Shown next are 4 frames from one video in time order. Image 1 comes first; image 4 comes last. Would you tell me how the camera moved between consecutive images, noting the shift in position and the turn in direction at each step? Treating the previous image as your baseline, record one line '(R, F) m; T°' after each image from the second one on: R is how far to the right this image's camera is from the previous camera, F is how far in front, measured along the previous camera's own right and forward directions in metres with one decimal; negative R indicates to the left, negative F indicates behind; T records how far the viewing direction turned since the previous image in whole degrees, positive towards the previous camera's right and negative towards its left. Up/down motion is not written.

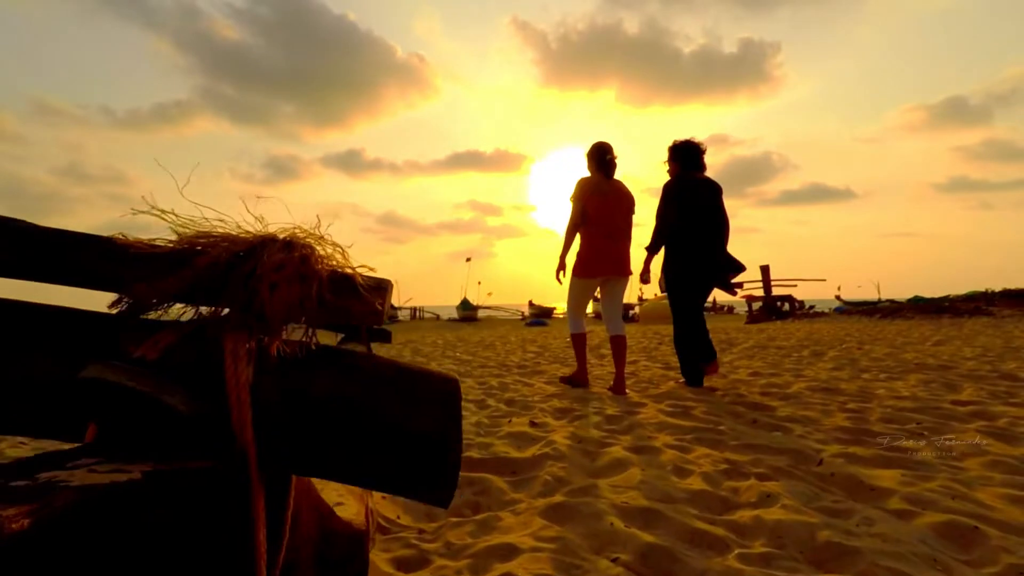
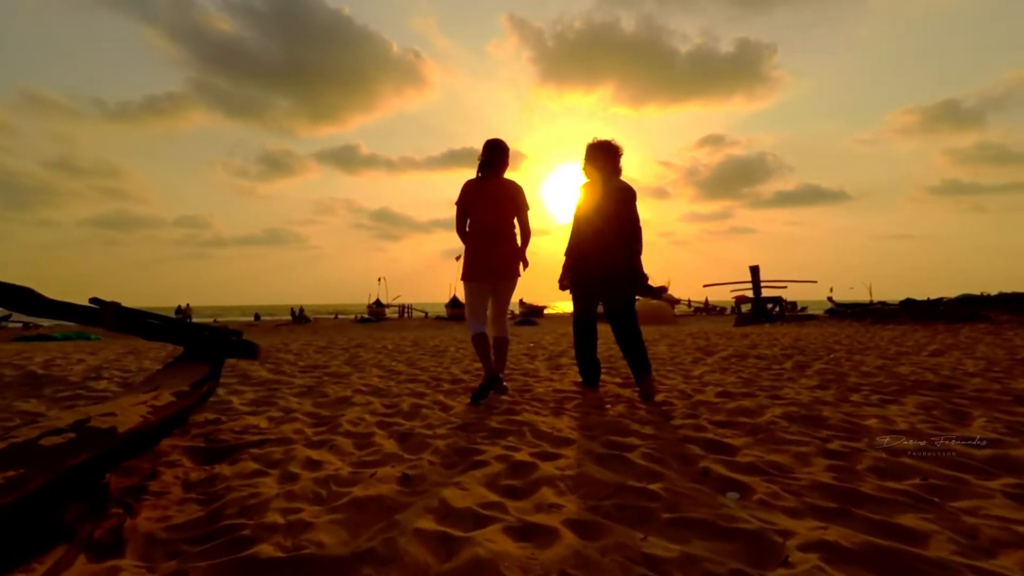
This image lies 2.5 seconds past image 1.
(+0.6, +1.0) m; +1°
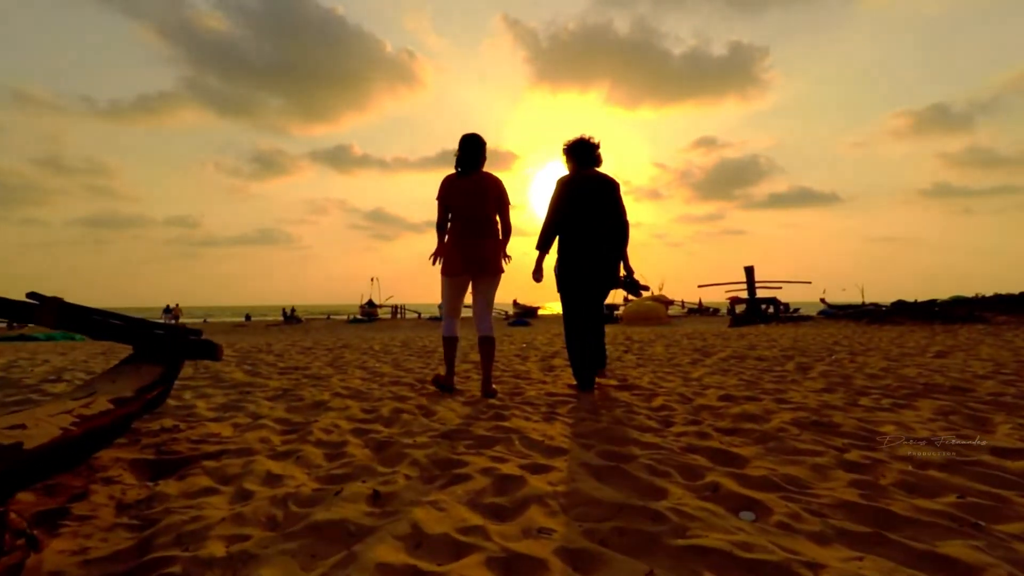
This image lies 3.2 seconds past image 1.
(0.0, +0.3) m; +1°
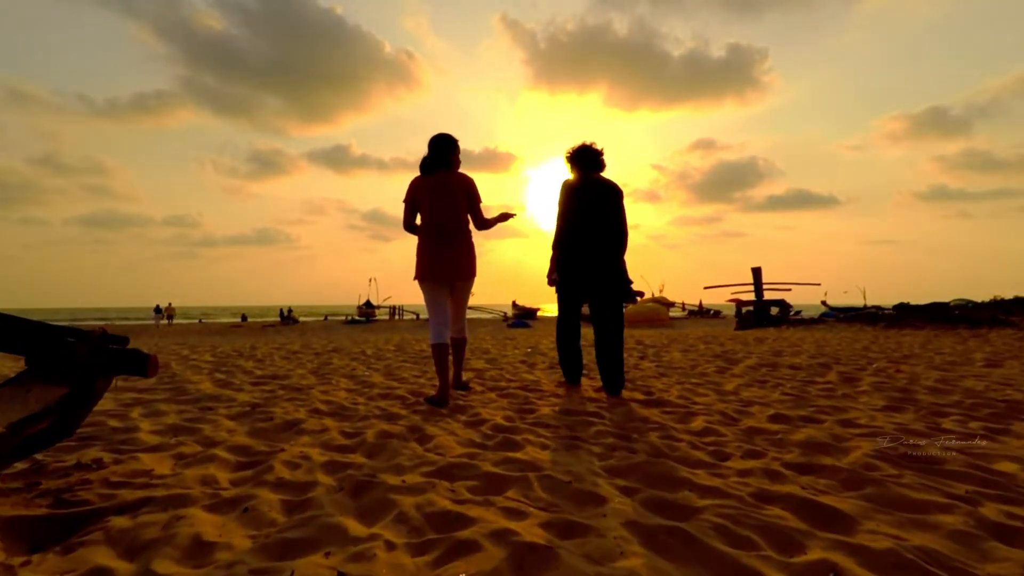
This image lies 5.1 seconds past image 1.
(-0.1, +0.8) m; 0°
